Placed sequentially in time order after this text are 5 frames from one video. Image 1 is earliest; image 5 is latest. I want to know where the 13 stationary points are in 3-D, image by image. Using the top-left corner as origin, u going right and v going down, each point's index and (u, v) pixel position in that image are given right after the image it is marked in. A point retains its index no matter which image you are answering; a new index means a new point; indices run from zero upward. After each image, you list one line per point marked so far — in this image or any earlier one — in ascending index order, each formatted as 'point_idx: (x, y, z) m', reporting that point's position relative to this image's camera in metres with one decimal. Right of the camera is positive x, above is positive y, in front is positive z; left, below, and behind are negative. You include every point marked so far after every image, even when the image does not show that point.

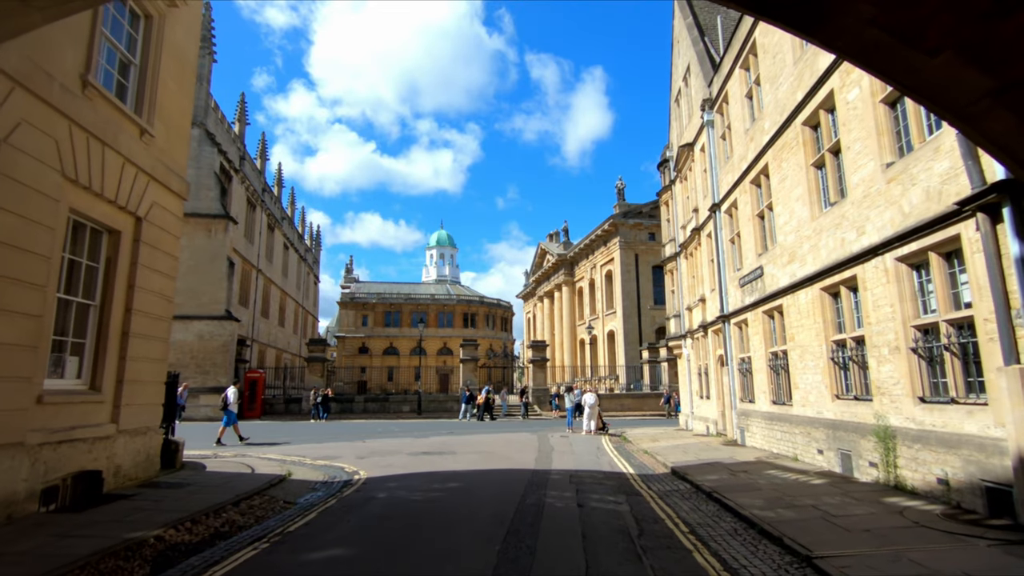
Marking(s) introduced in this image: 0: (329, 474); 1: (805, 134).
0: (-4.2, -4.3, +12.8) m
1: (+6.1, +3.2, +11.4) m
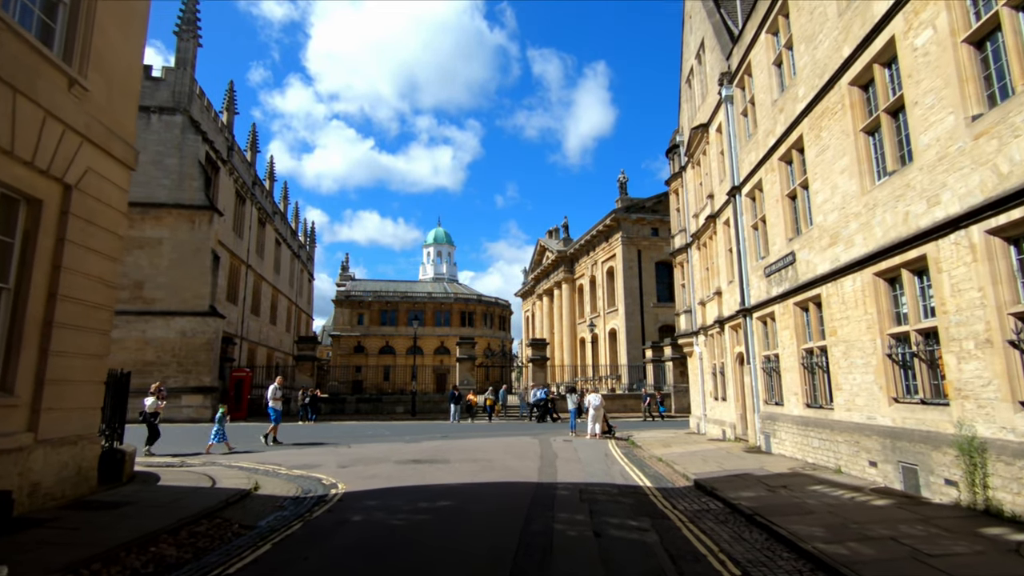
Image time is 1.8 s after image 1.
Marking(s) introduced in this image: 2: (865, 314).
0: (-4.2, -4.1, +11.2) m
1: (+6.1, +3.4, +9.9) m
2: (+6.2, -0.5, +9.6) m
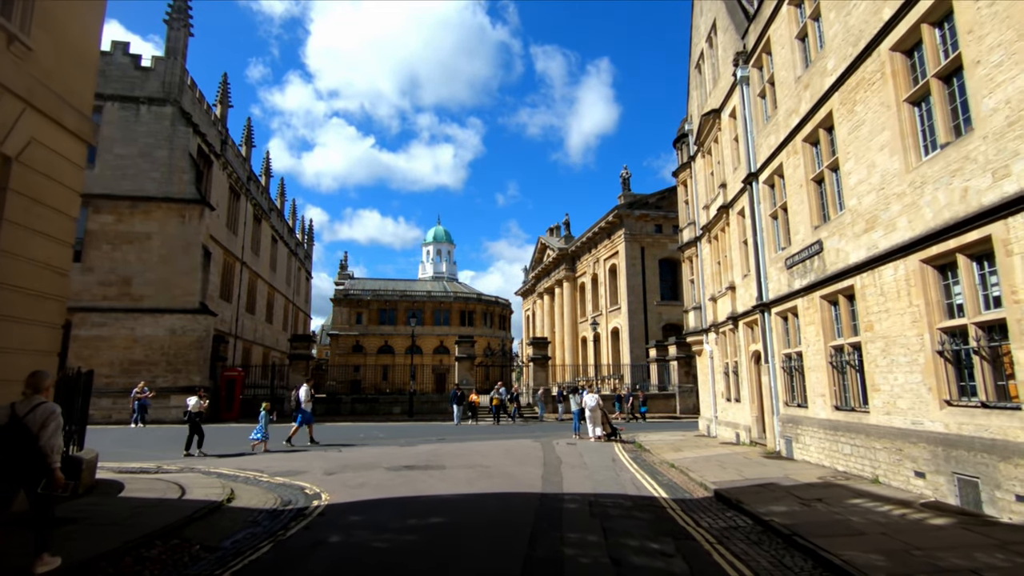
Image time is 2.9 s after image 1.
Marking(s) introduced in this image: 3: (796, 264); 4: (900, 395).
0: (-4.2, -3.9, +10.2) m
1: (+6.1, +3.6, +8.8) m
2: (+6.2, -0.3, +8.6) m
3: (+6.5, +0.5, +12.6) m
4: (+6.2, -1.7, +8.8) m
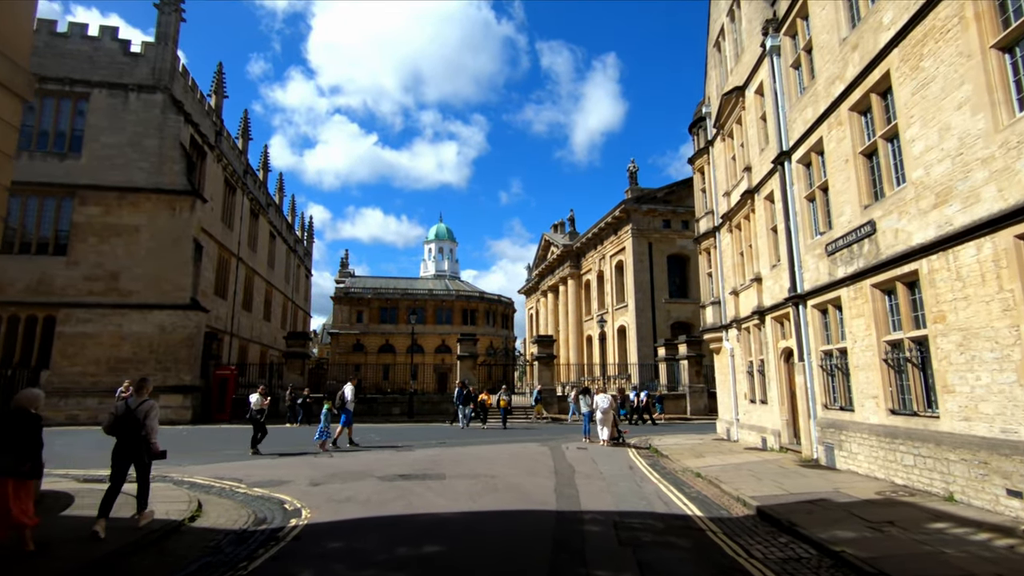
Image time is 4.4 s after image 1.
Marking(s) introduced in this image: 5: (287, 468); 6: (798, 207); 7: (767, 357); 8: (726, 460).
0: (-4.1, -3.6, +8.8) m
1: (+6.3, +3.8, +7.4) m
2: (+6.3, 0.0, +7.2) m
3: (+6.7, +0.8, +11.3) m
4: (+6.4, -1.5, +7.4) m
5: (-5.0, -4.0, +12.3) m
6: (+6.9, +1.9, +13.2) m
7: (+7.1, -1.9, +15.4) m
8: (+5.5, -4.4, +14.0) m
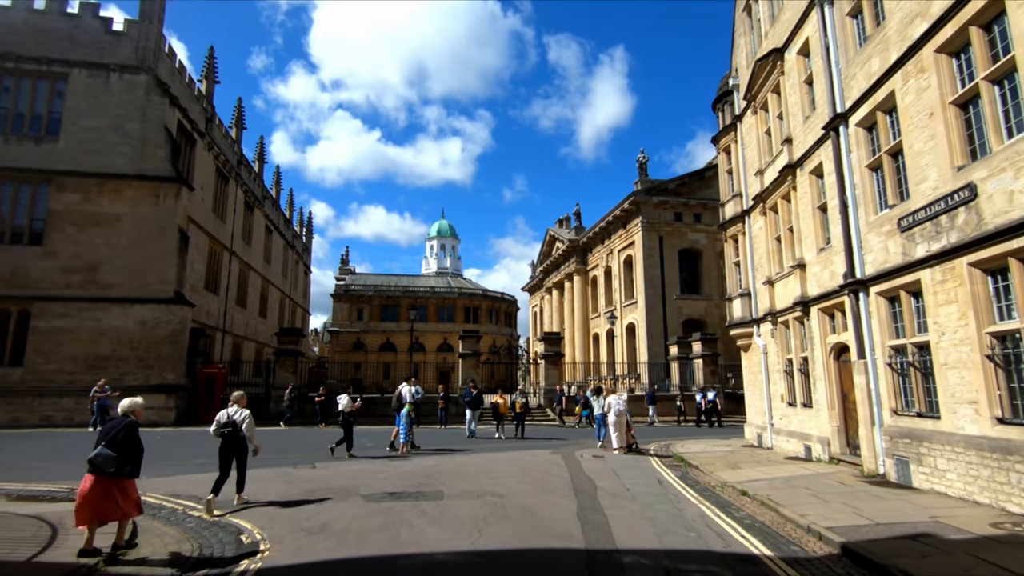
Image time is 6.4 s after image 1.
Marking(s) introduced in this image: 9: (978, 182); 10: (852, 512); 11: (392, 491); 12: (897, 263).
0: (-3.9, -3.3, +7.0) m
1: (+6.5, +4.1, +5.5) m
2: (+6.5, +0.3, +5.2) m
3: (+6.9, +1.1, +9.3) m
4: (+6.5, -1.2, +5.5) m
5: (-4.8, -3.7, +10.4) m
6: (+7.1, +2.2, +11.3) m
7: (+7.4, -1.6, +13.5) m
8: (+5.7, -4.1, +12.1) m
9: (+6.7, +1.5, +8.0) m
10: (+5.0, -3.3, +8.1) m
11: (-2.2, -3.6, +9.8) m
12: (+7.0, +0.5, +9.9) m
